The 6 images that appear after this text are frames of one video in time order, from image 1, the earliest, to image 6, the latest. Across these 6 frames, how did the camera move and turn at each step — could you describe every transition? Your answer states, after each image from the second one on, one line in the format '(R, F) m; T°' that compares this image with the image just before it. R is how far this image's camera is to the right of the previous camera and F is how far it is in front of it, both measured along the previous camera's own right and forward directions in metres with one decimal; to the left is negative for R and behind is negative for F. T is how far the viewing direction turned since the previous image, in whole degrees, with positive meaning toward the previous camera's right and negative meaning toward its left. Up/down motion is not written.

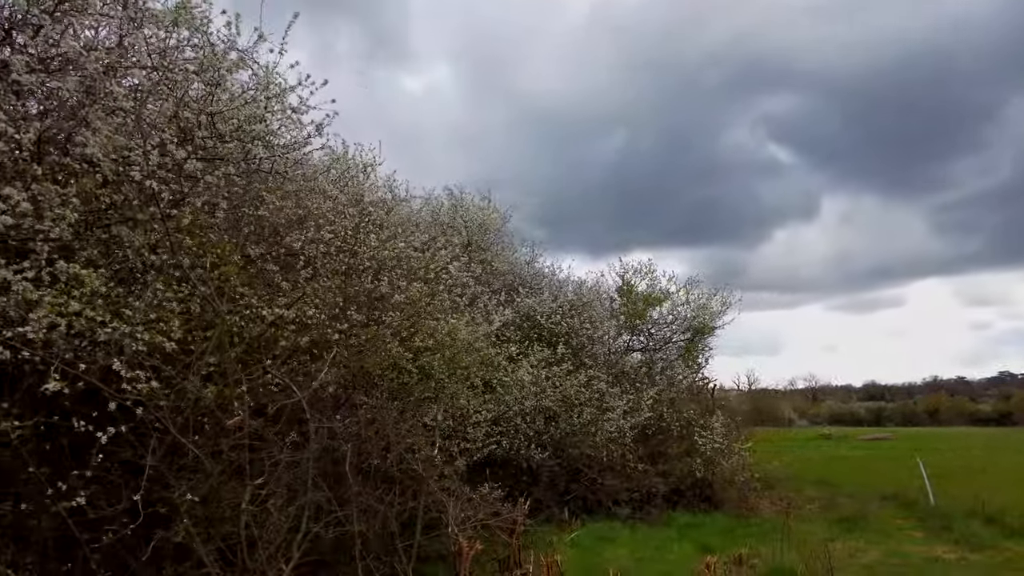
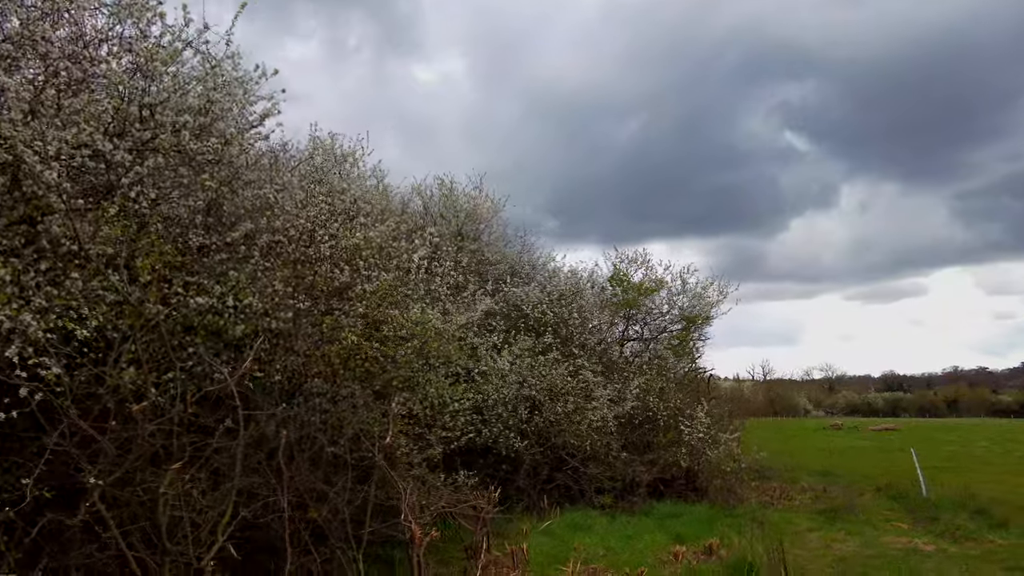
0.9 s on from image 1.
(+0.7, 0.0) m; -2°
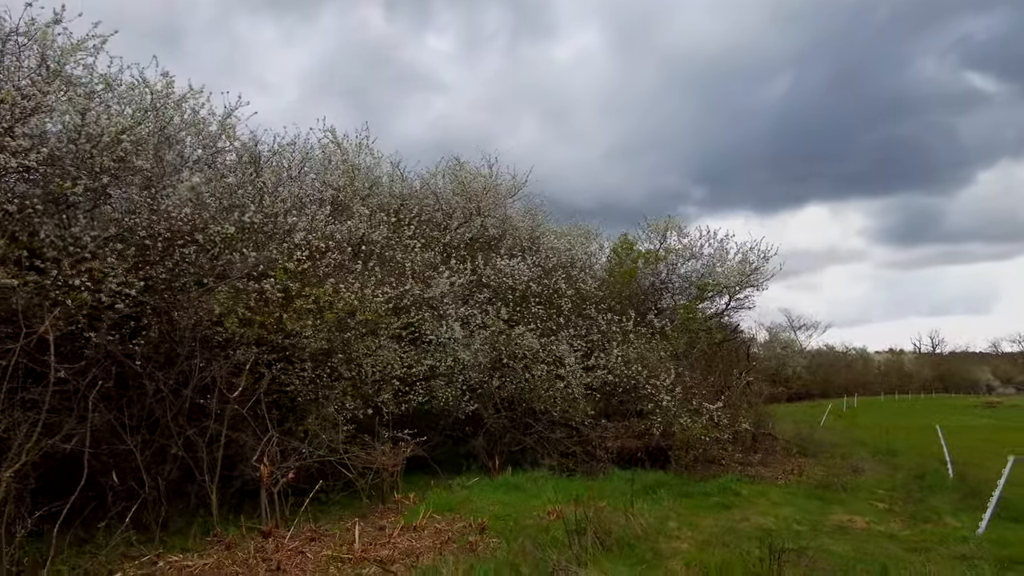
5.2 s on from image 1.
(+4.1, -0.1) m; -15°
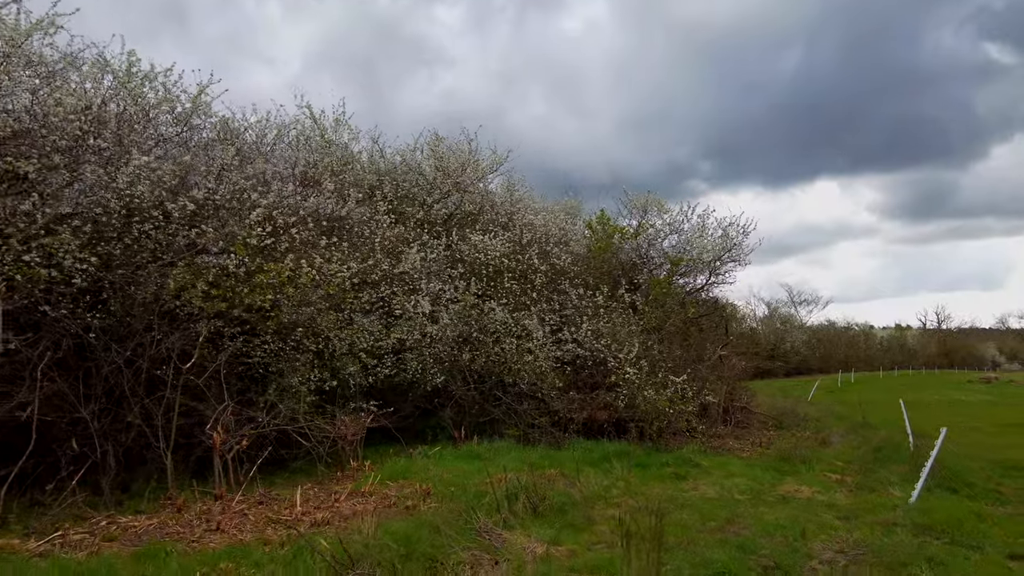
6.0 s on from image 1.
(+0.9, -0.2) m; -1°
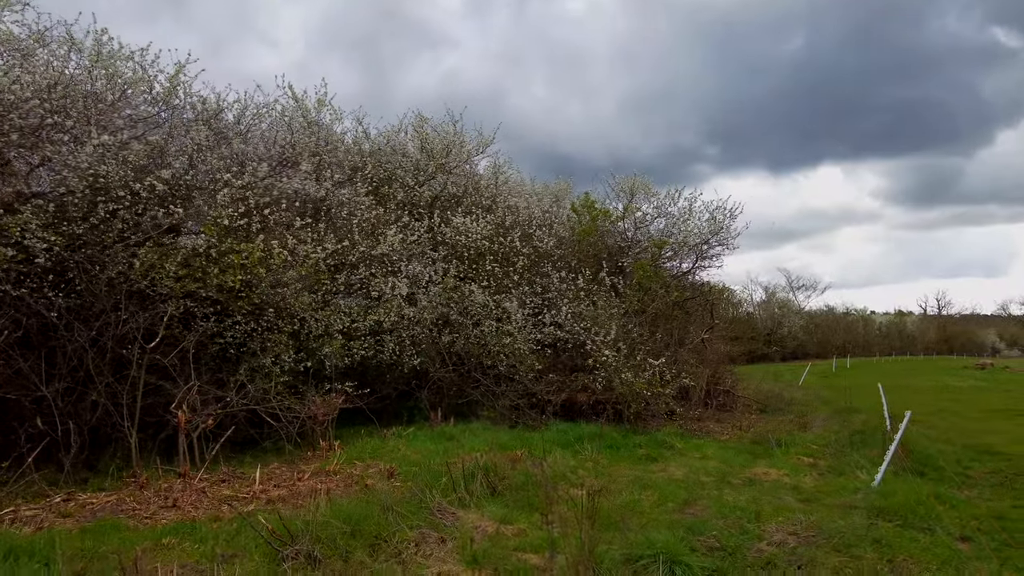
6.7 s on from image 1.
(+0.5, 0.0) m; -1°
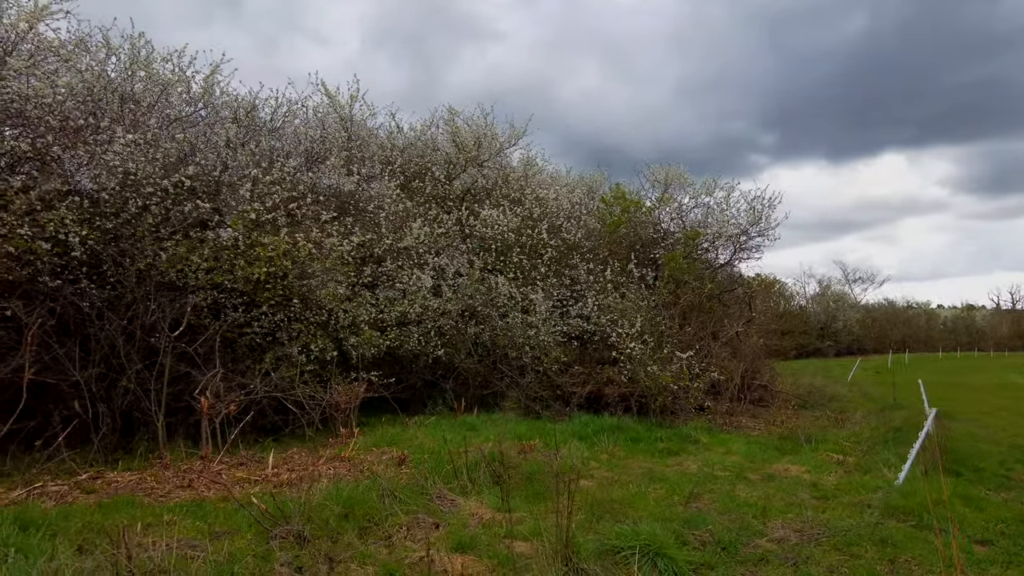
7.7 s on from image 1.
(+0.6, 0.0) m; -5°
